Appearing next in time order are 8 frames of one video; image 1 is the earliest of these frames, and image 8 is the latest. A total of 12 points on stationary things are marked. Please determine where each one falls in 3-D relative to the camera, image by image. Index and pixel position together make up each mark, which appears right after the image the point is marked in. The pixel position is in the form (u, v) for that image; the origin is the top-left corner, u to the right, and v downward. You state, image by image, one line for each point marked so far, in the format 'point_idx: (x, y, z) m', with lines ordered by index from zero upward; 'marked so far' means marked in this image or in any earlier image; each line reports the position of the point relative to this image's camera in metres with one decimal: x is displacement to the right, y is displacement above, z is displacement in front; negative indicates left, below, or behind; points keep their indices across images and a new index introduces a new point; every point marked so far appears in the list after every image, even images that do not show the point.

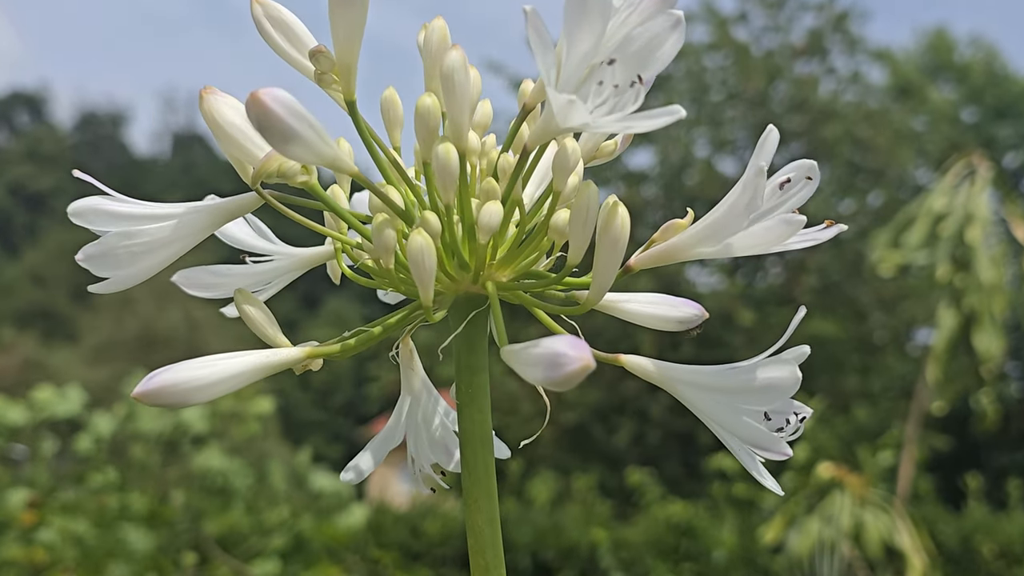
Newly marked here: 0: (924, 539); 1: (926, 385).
0: (+2.0, -1.2, +6.4) m
1: (+2.1, -0.5, +6.4) m
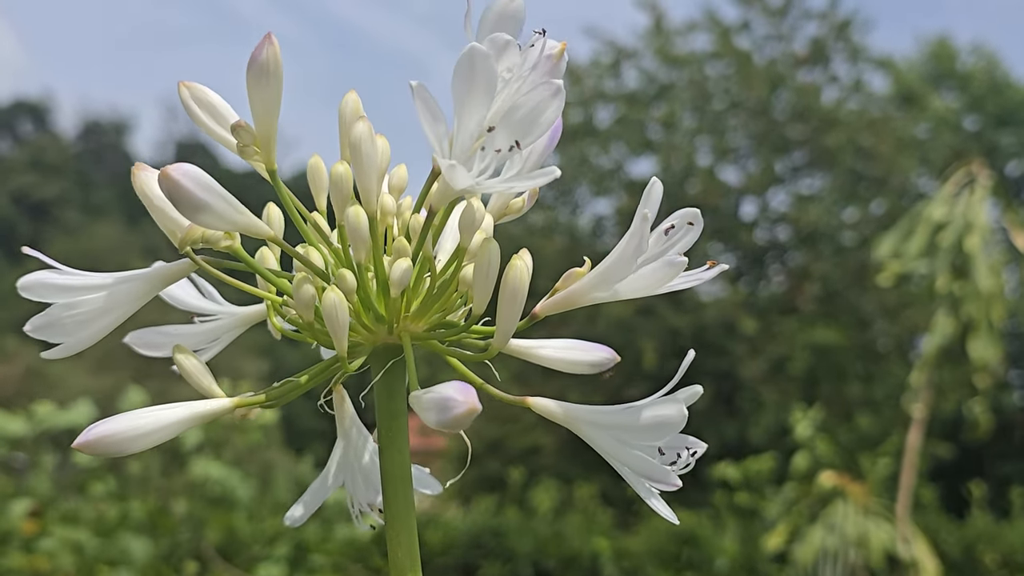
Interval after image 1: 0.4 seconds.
0: (+2.0, -1.3, +6.4) m
1: (+2.1, -0.5, +6.4) m
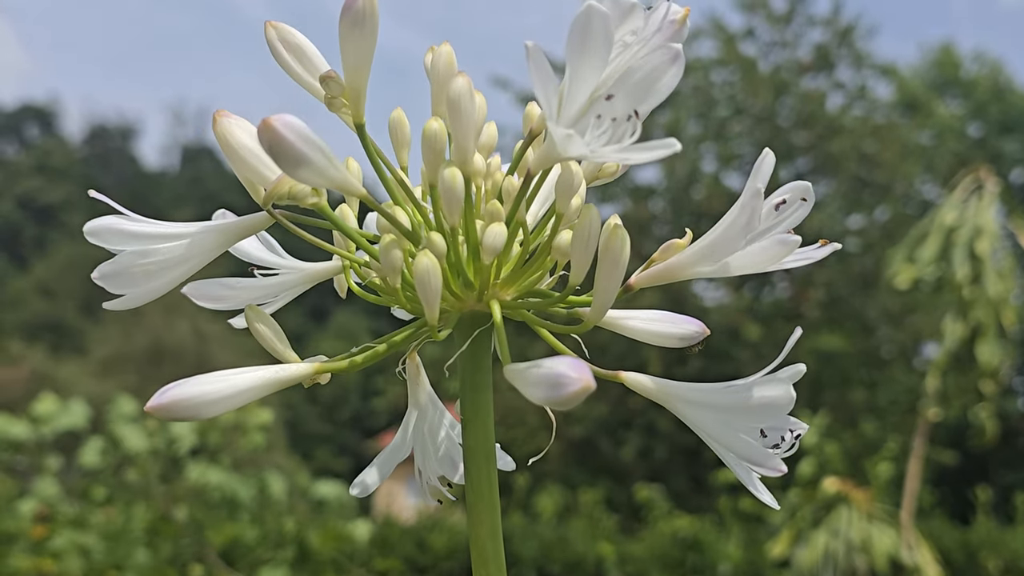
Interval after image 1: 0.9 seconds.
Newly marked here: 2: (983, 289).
0: (+2.1, -1.3, +6.4) m
1: (+2.1, -0.6, +6.4) m
2: (+2.2, 0.0, +5.9) m
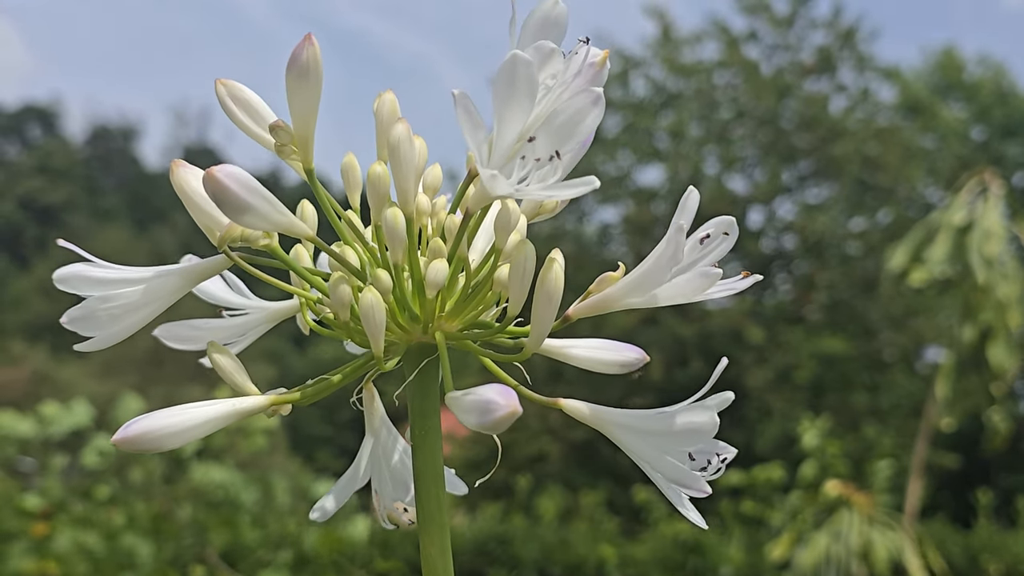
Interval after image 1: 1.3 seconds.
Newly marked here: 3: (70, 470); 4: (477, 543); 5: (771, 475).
0: (+2.1, -1.3, +6.4) m
1: (+2.1, -0.6, +6.4) m
2: (+2.2, 0.0, +5.9) m
3: (-2.5, -1.0, +7.7) m
4: (-0.2, -1.3, +6.6) m
5: (+1.3, -0.9, +6.5) m
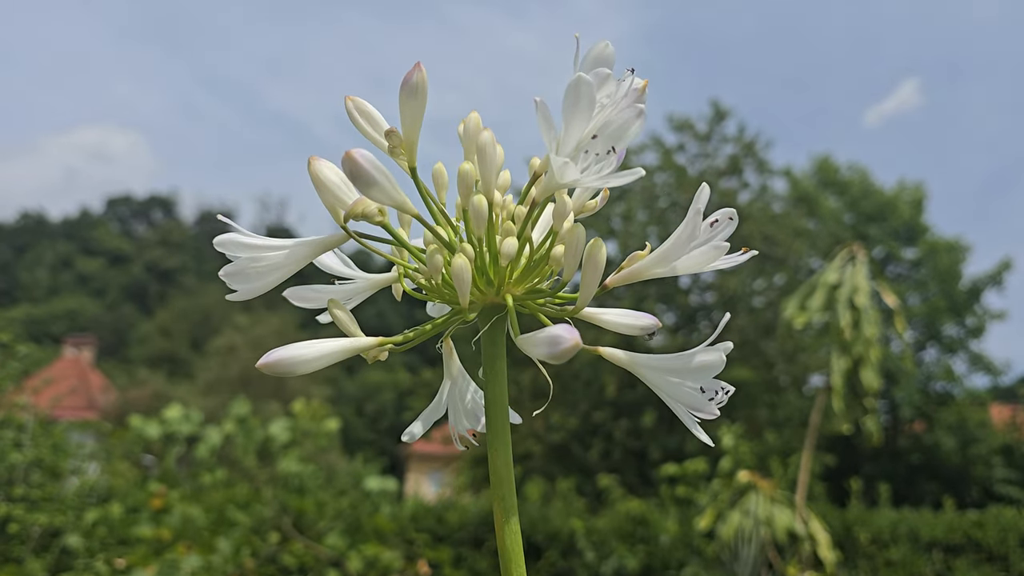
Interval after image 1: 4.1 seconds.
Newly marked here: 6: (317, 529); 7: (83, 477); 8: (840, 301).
0: (+2.0, -1.6, +8.7) m
1: (+2.1, -0.9, +8.8) m
2: (+2.2, -0.3, +8.3) m
3: (-2.5, -1.3, +10.0) m
4: (-0.2, -1.6, +8.9) m
5: (+1.3, -1.2, +8.8) m
6: (-1.3, -1.5, +8.4) m
7: (-2.7, -1.2, +8.2) m
8: (+2.1, -0.1, +8.4) m
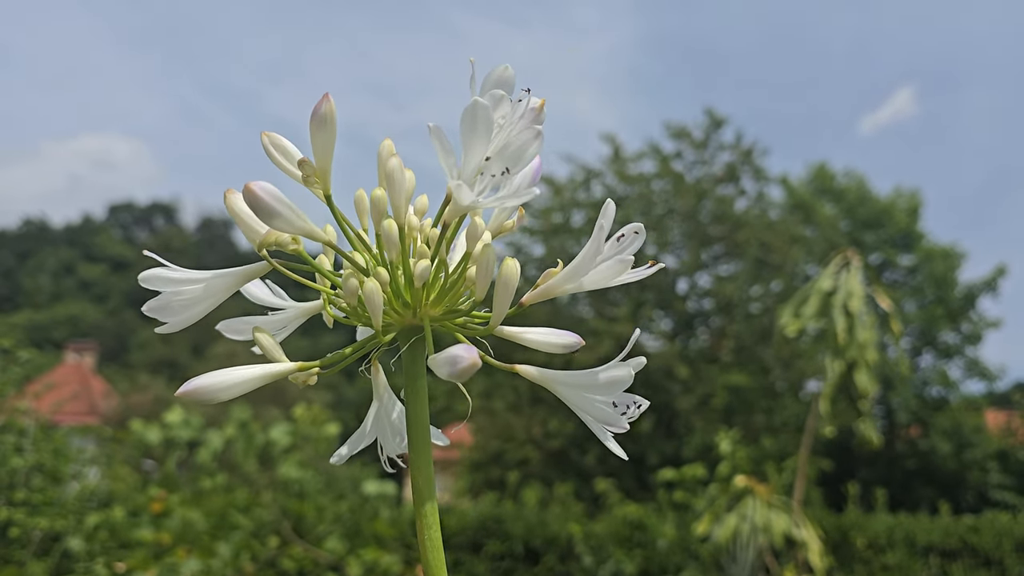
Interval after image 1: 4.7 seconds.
0: (+2.0, -1.6, +8.8) m
1: (+2.0, -0.9, +8.8) m
2: (+2.2, -0.3, +8.3) m
3: (-2.5, -1.4, +10.1) m
4: (-0.2, -1.6, +9.0) m
5: (+1.2, -1.3, +8.8) m
6: (-1.3, -1.6, +8.4) m
7: (-2.7, -1.2, +8.2) m
8: (+2.1, -0.1, +8.4) m
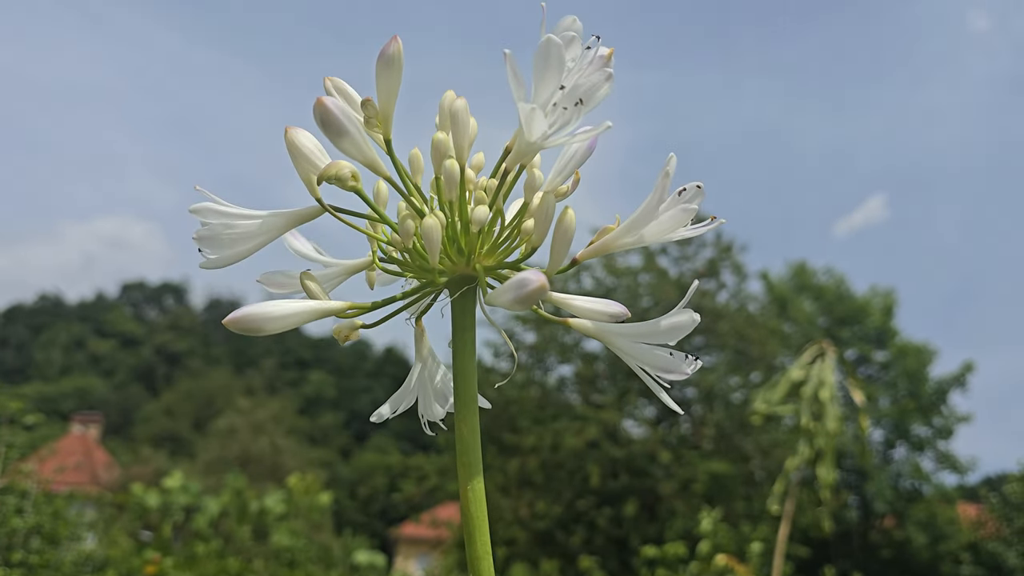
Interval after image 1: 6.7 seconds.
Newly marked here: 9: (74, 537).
0: (+1.9, -2.3, +9.0) m
1: (+2.0, -1.5, +9.2) m
2: (+2.1, -0.9, +8.7) m
3: (-2.6, -2.0, +10.3) m
4: (-0.3, -2.2, +9.2) m
5: (+1.1, -1.9, +9.1) m
6: (-1.4, -2.1, +8.7) m
7: (-2.8, -1.7, +8.5) m
8: (+2.0, -0.7, +8.8) m
9: (-2.8, -1.6, +8.5) m
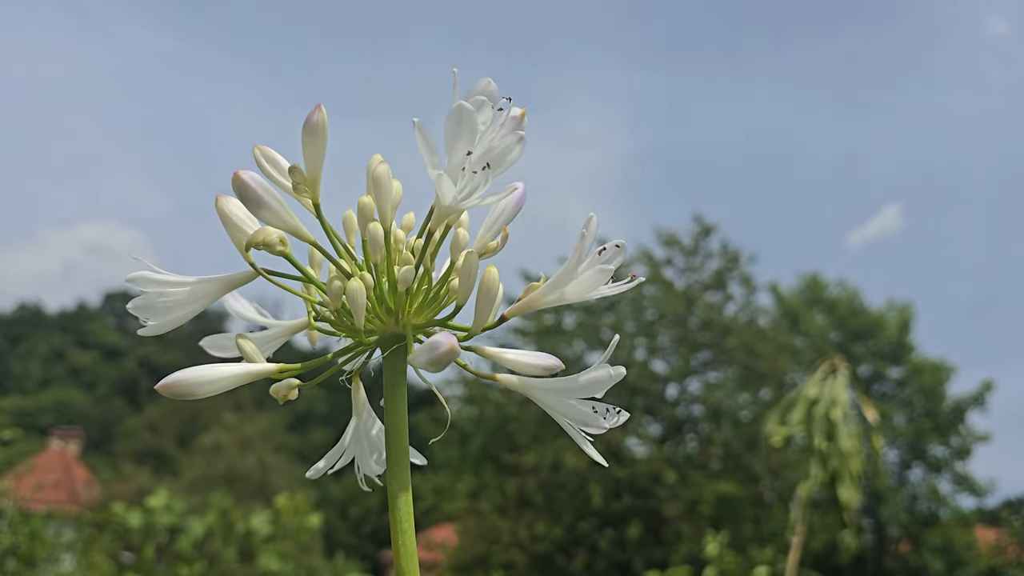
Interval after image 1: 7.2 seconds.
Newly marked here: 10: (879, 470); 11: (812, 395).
0: (+1.9, -2.4, +8.6) m
1: (+1.9, -1.6, +8.7) m
2: (+2.1, -1.0, +8.3) m
3: (-2.7, -2.1, +9.9) m
4: (-0.3, -2.3, +8.8) m
5: (+1.1, -2.0, +8.7) m
6: (-1.4, -2.1, +8.3) m
7: (-2.8, -1.7, +8.1) m
8: (+2.0, -0.8, +8.4) m
9: (-2.9, -1.7, +8.1) m
10: (+2.6, -1.3, +9.1) m
11: (+2.0, -0.7, +8.9) m
